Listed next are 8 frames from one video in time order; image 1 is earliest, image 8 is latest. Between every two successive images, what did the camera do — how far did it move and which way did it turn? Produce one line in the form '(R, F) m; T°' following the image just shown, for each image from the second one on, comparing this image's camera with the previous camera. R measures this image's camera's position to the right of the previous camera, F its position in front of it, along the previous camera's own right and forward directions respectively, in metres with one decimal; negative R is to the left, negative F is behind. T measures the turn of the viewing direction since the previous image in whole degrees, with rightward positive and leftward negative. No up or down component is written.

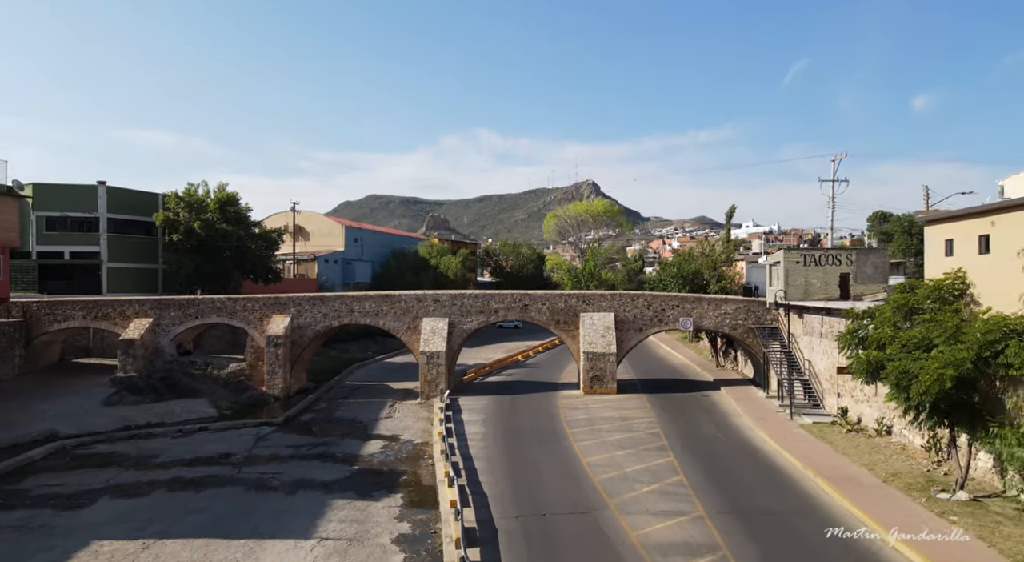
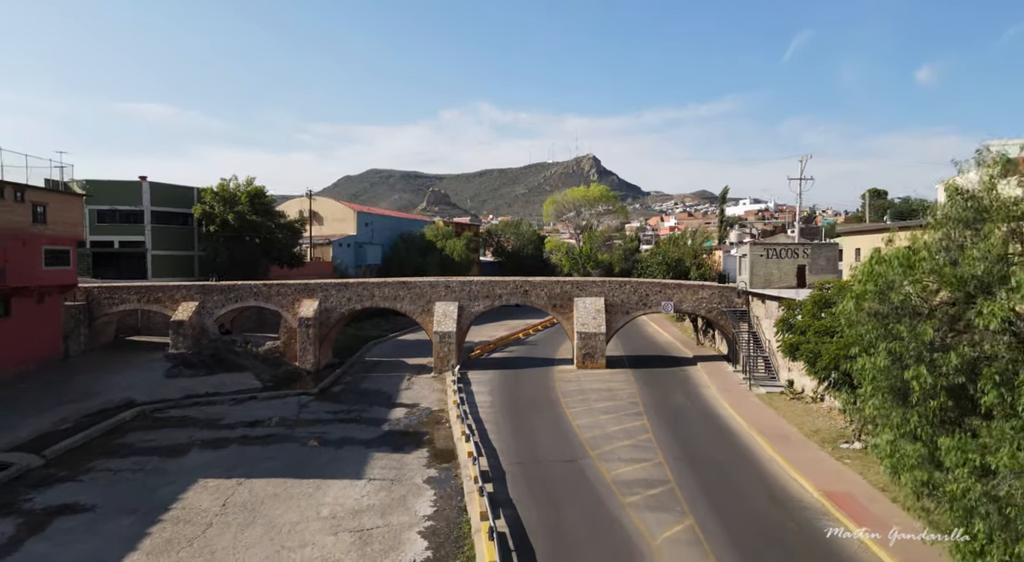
(-0.1, -4.1) m; 0°
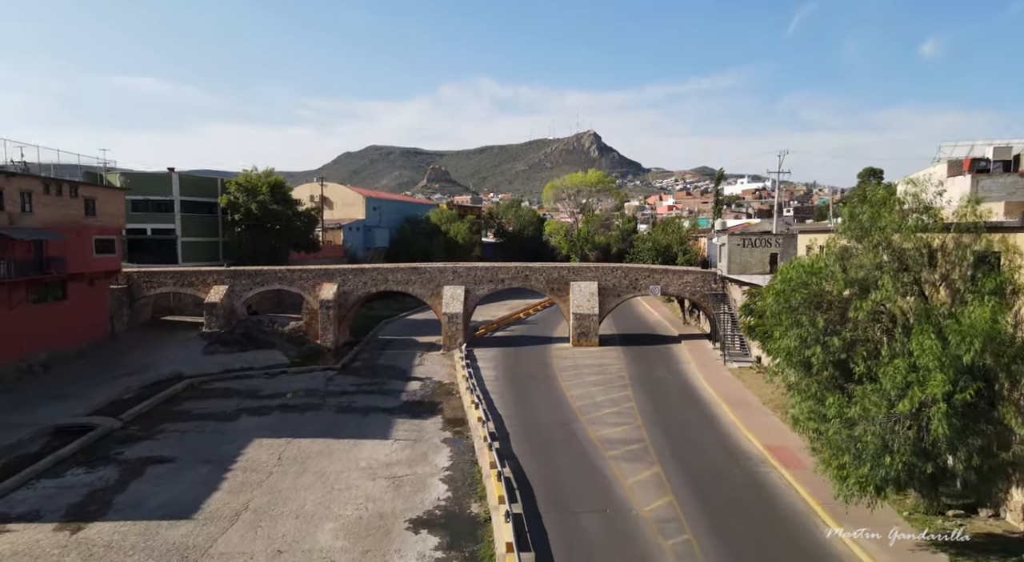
(-0.1, -3.4) m; 0°
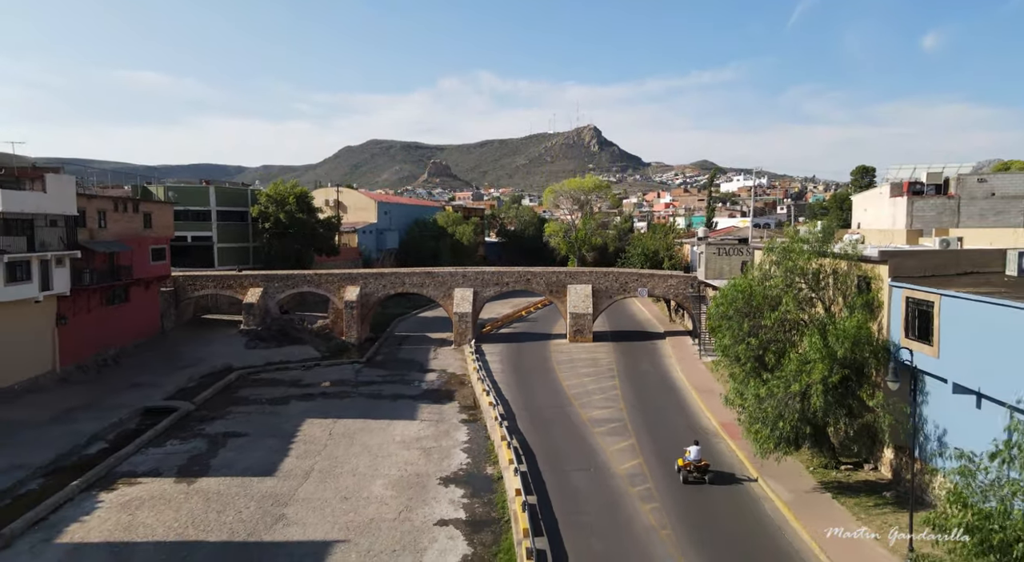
(-0.2, -4.7) m; 0°
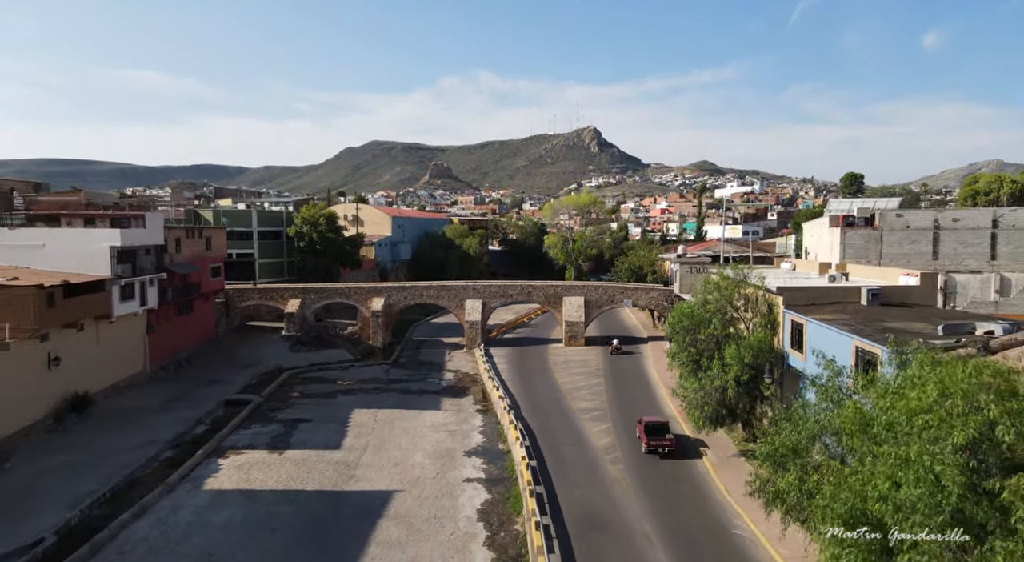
(-0.2, -6.8) m; 0°
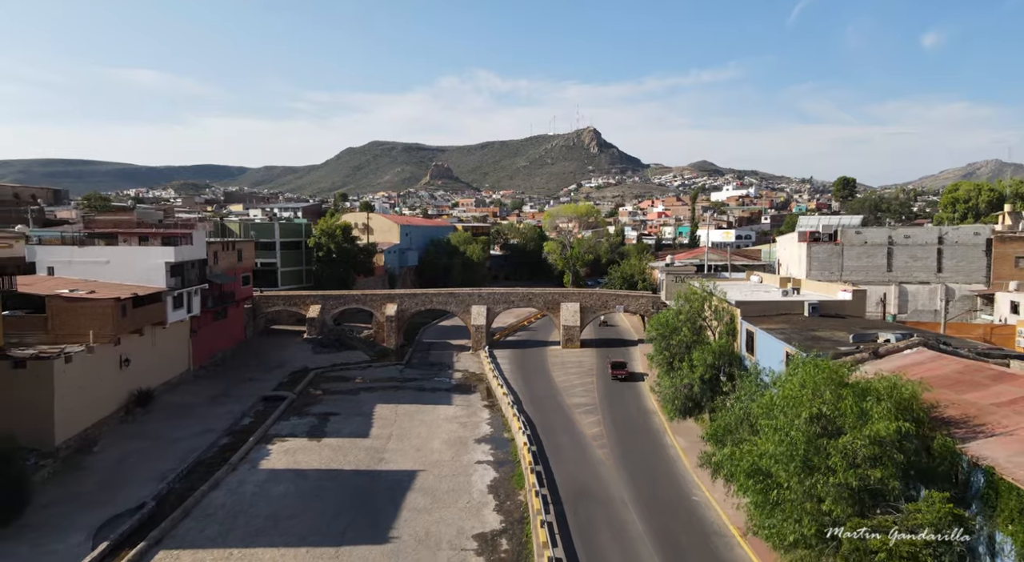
(-0.1, -4.7) m; 0°
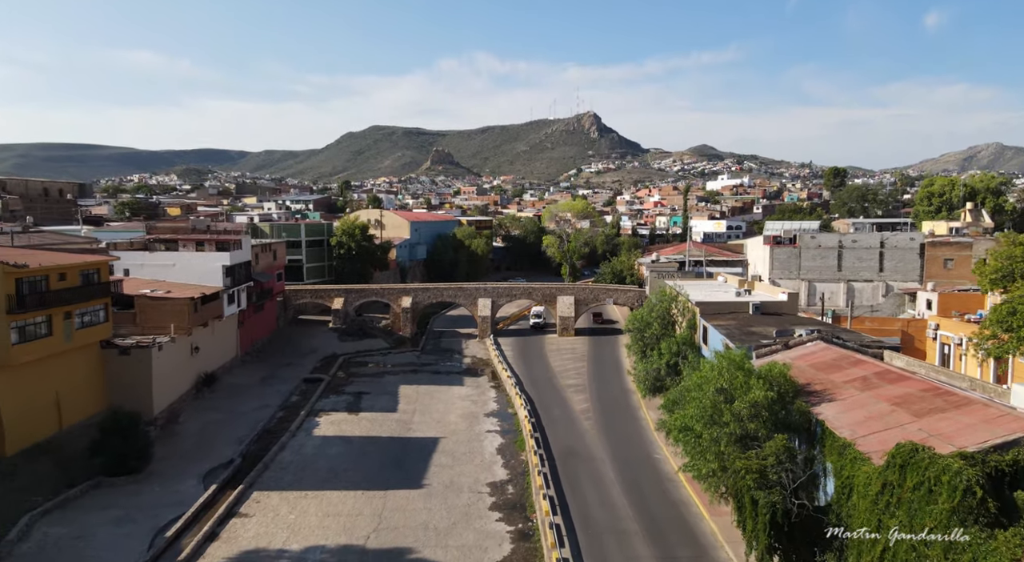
(-0.2, -6.6) m; 0°
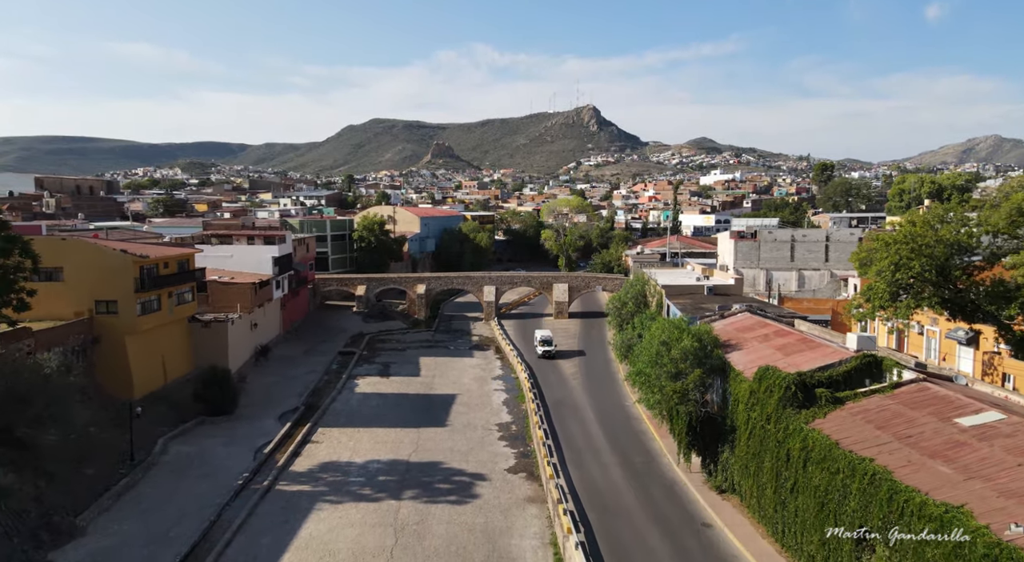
(-0.2, -8.3) m; 0°
